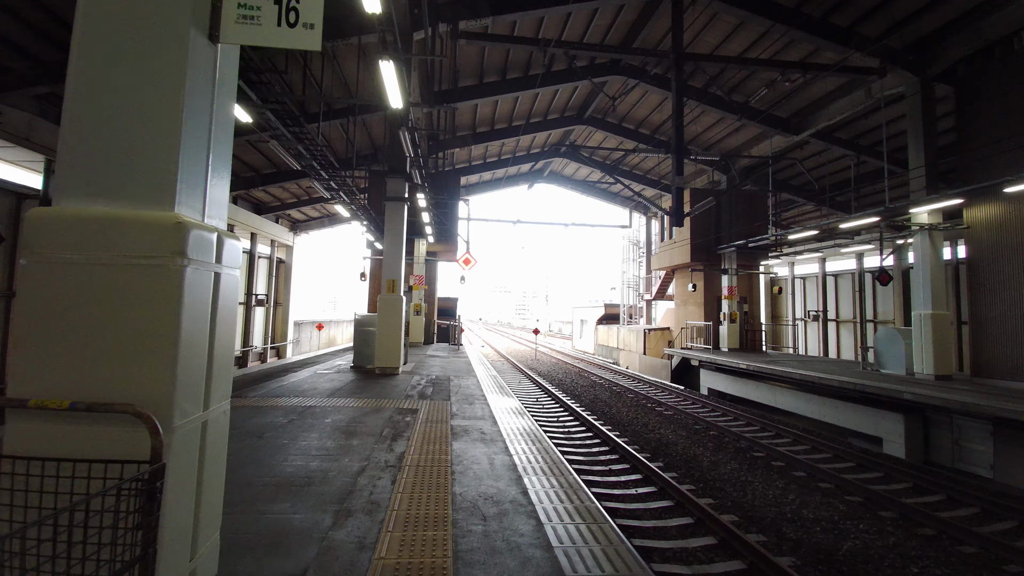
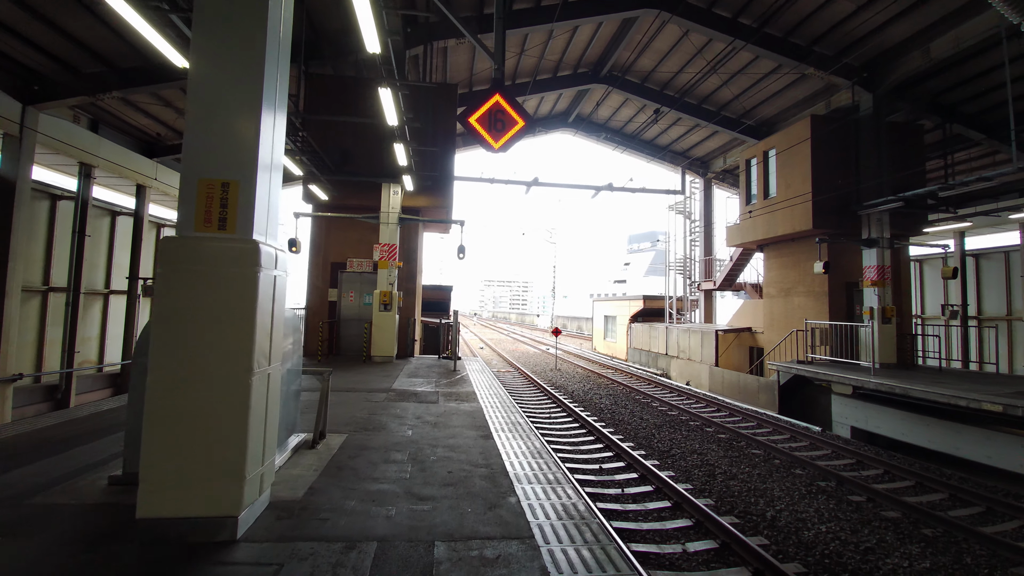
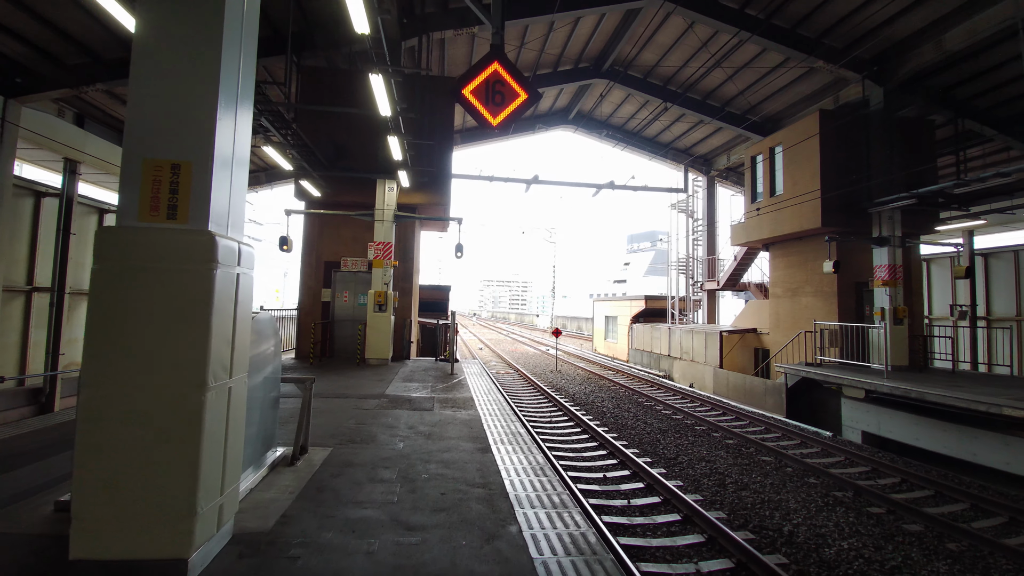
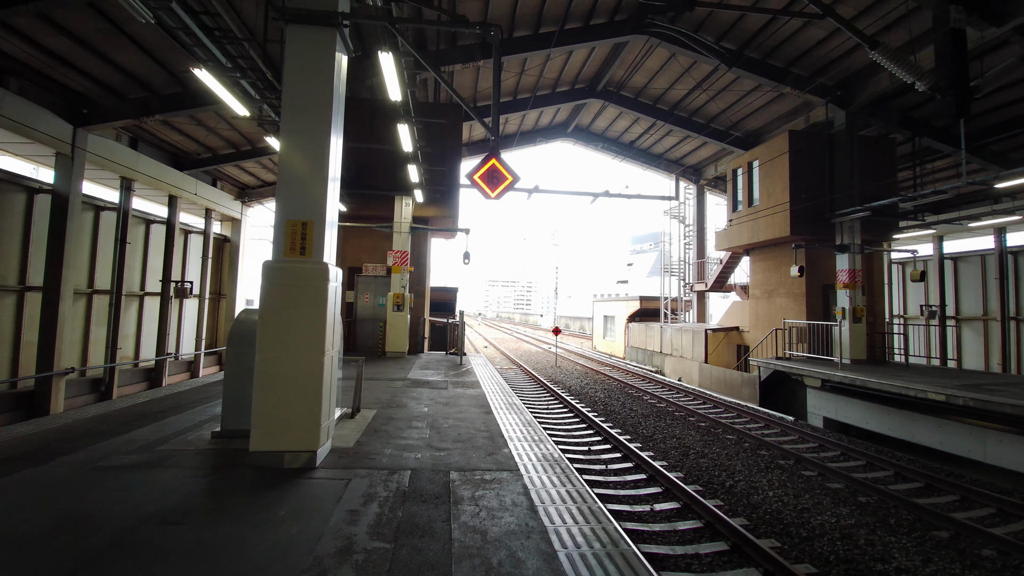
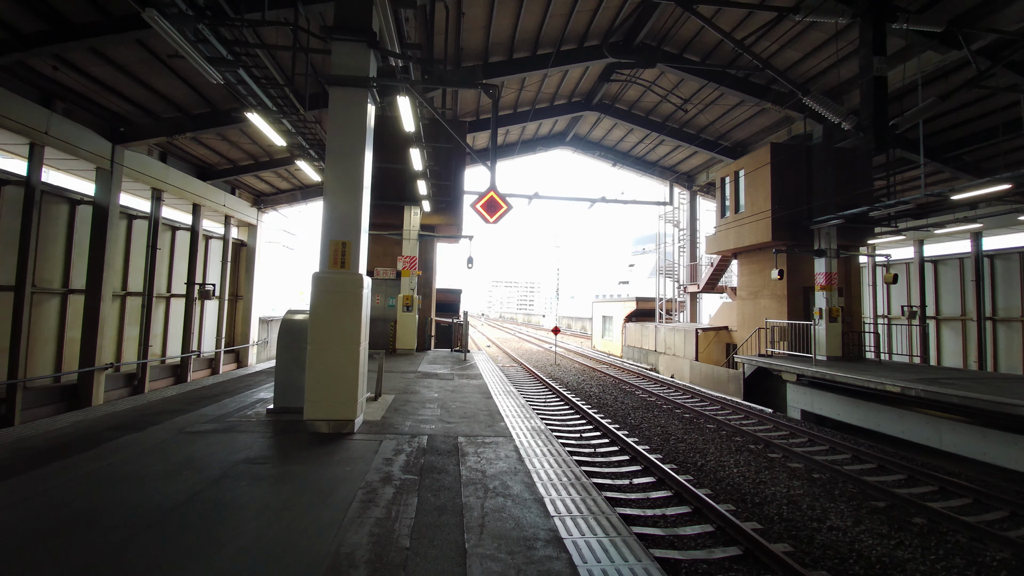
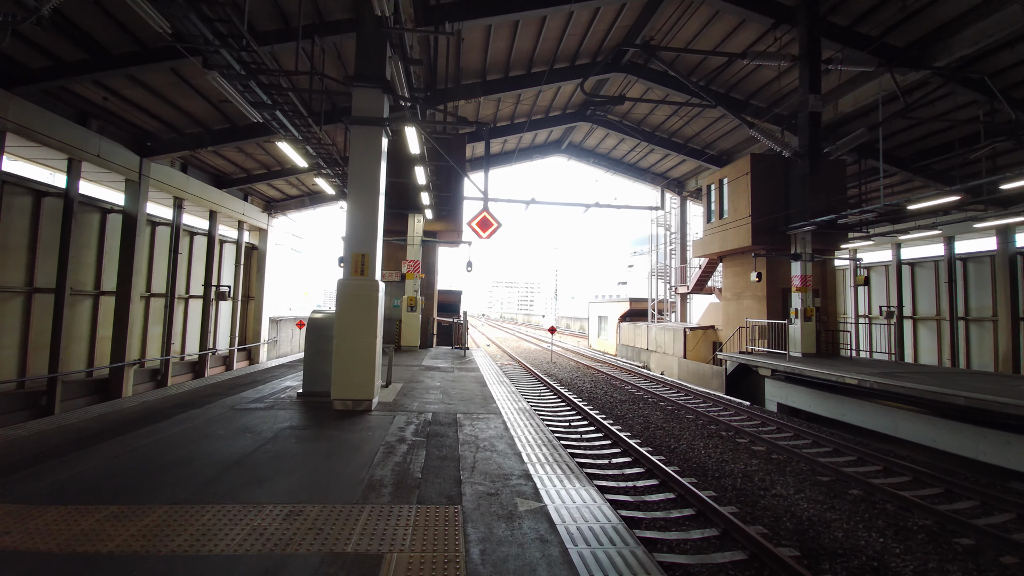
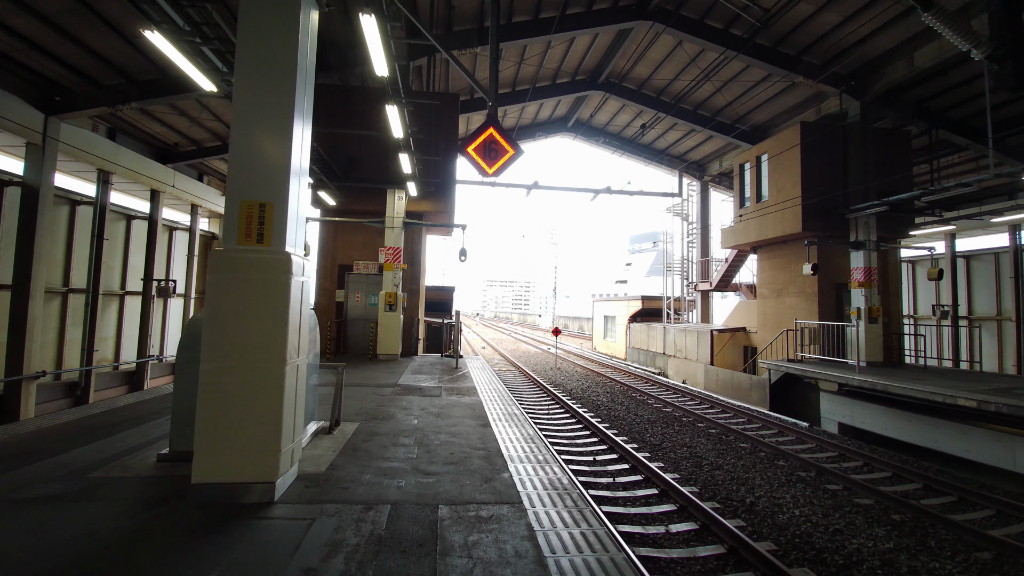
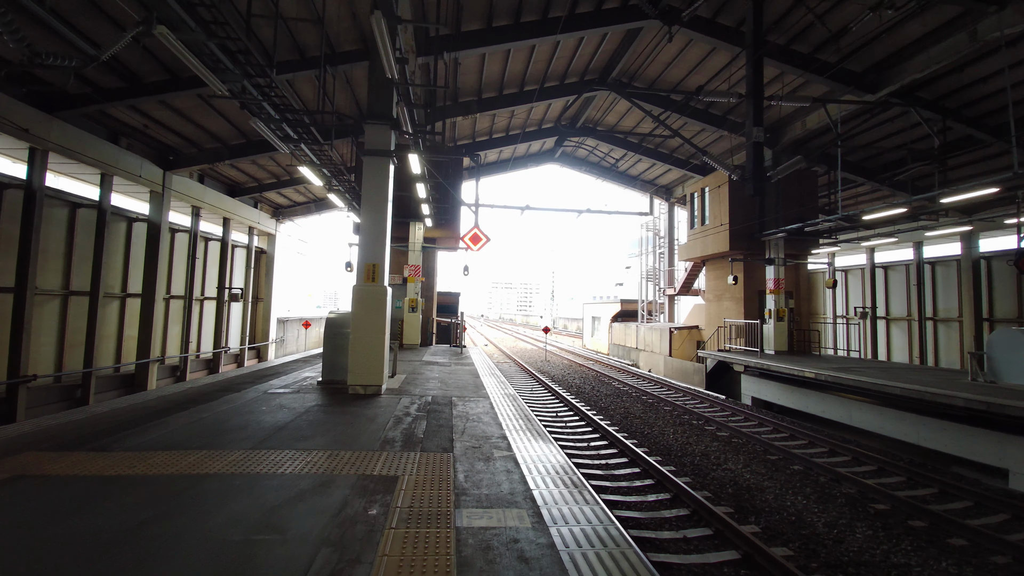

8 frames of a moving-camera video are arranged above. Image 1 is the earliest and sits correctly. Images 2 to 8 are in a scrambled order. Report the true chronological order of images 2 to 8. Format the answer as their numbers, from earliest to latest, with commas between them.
8, 6, 5, 4, 7, 2, 3
